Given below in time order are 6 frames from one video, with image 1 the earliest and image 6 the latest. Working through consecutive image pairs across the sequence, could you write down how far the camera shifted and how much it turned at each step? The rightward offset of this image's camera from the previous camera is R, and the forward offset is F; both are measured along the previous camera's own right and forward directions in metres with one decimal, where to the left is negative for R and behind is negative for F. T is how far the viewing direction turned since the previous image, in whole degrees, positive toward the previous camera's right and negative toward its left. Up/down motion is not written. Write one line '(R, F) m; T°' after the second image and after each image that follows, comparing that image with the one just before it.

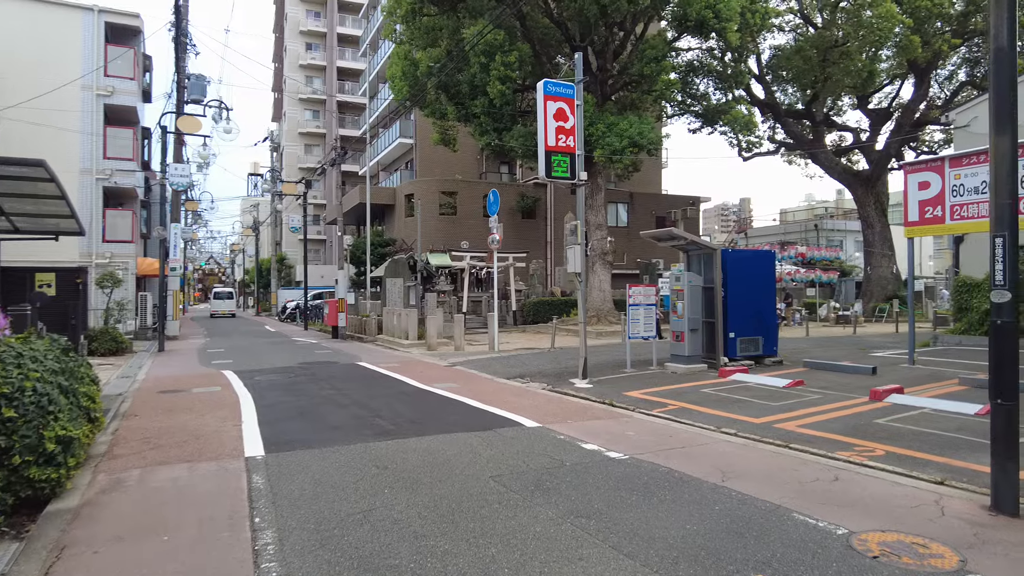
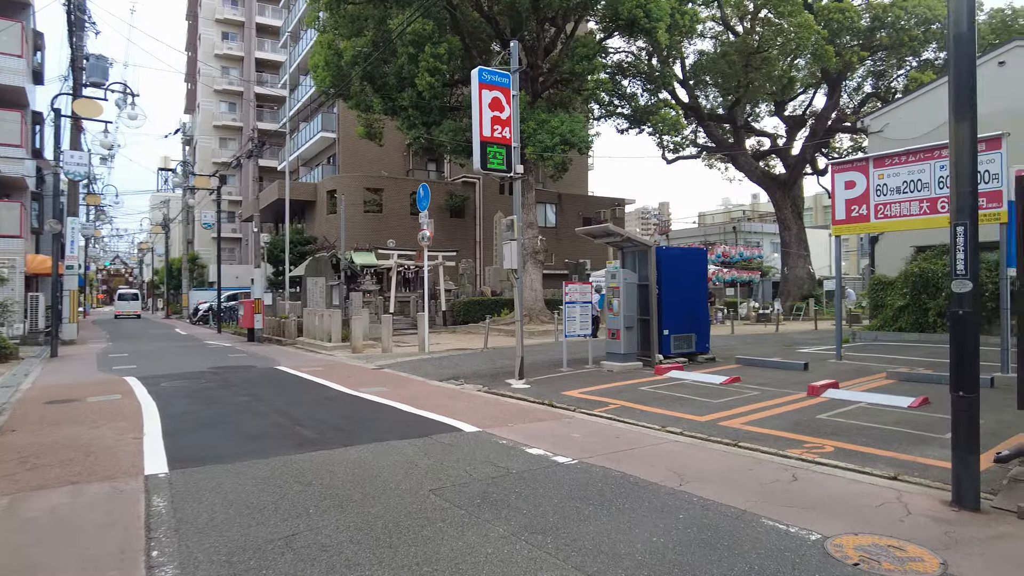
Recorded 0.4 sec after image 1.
(-0.1, +0.5) m; +6°
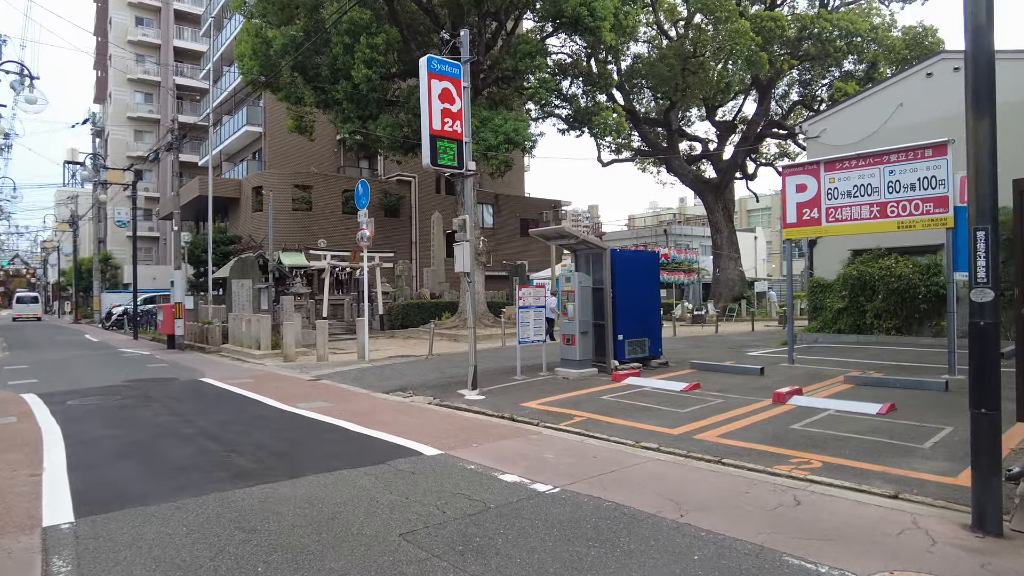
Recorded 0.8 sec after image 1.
(-0.3, +0.7) m; +6°
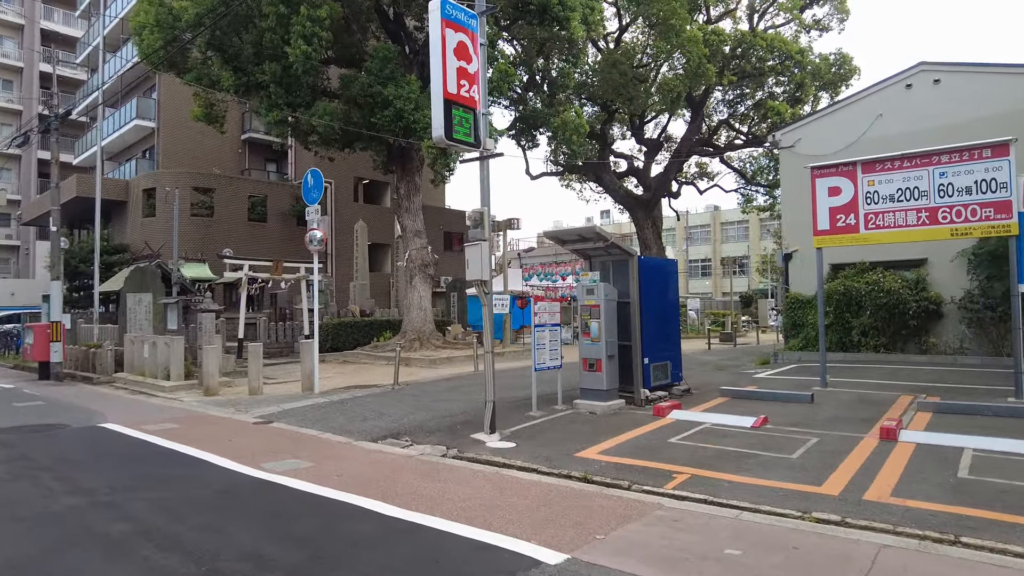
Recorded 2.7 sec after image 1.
(-1.7, +2.5) m; +9°
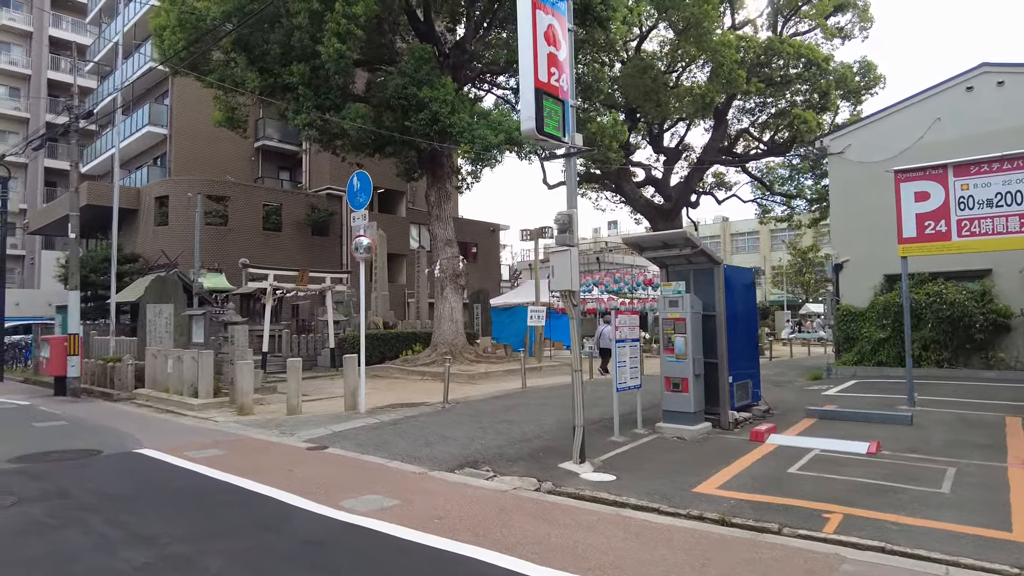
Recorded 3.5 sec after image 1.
(-1.0, +0.9) m; 0°
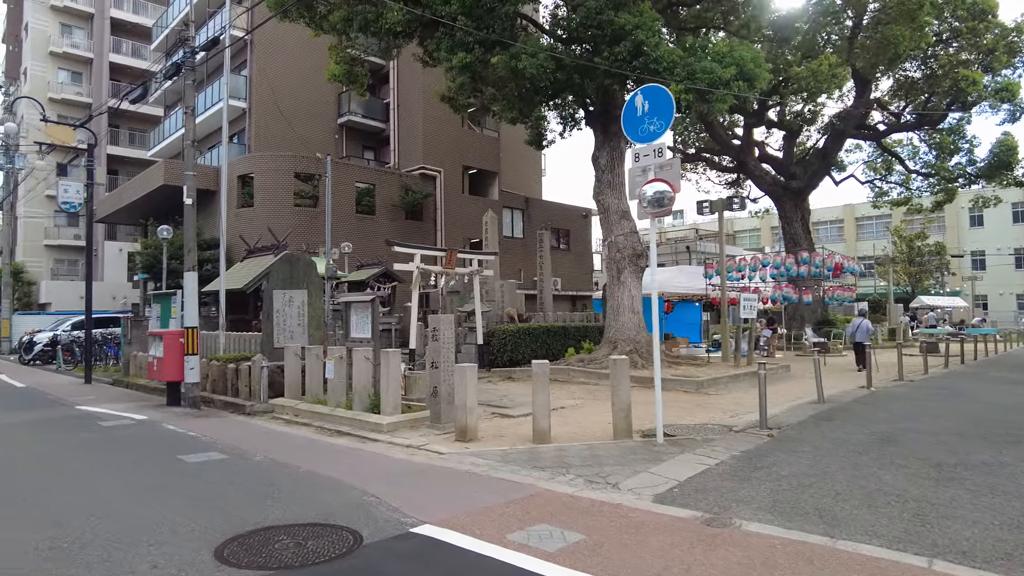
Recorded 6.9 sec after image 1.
(-3.8, +3.6) m; -3°
